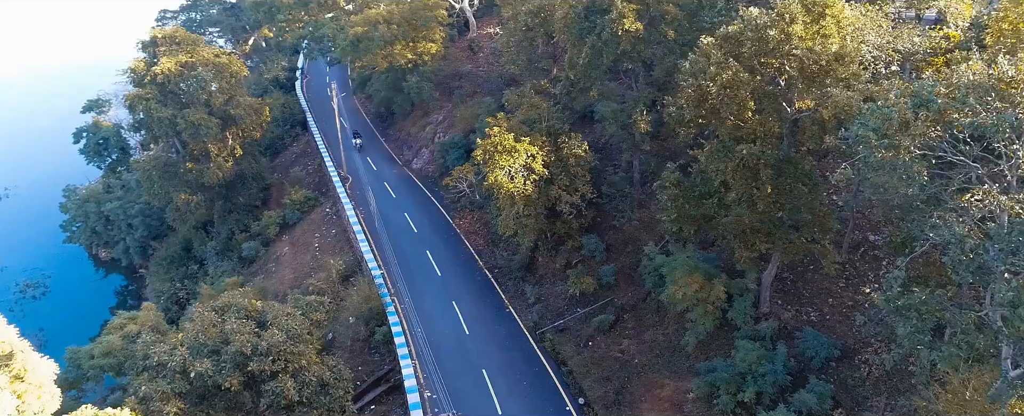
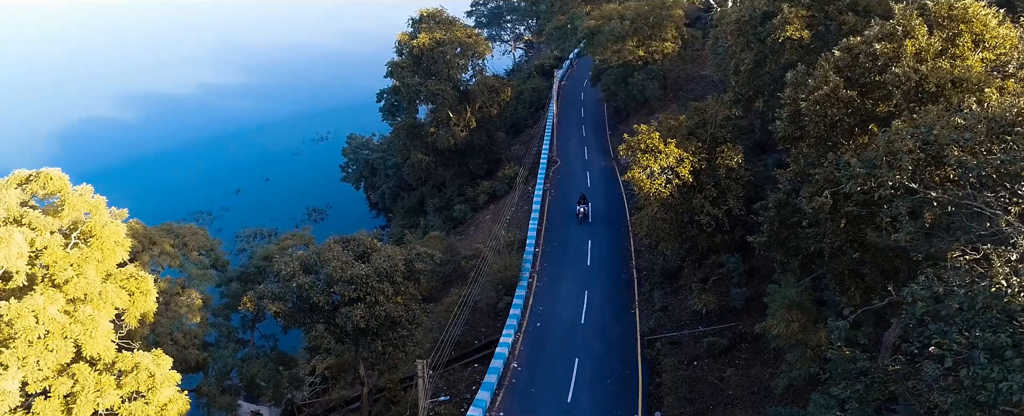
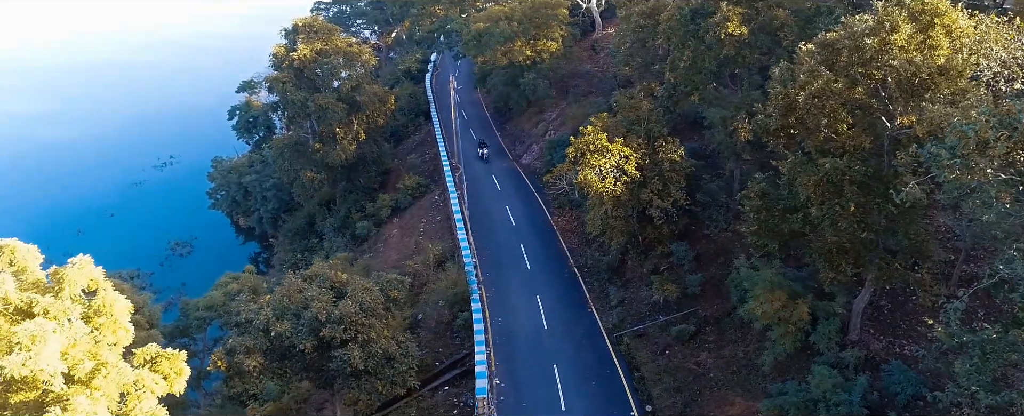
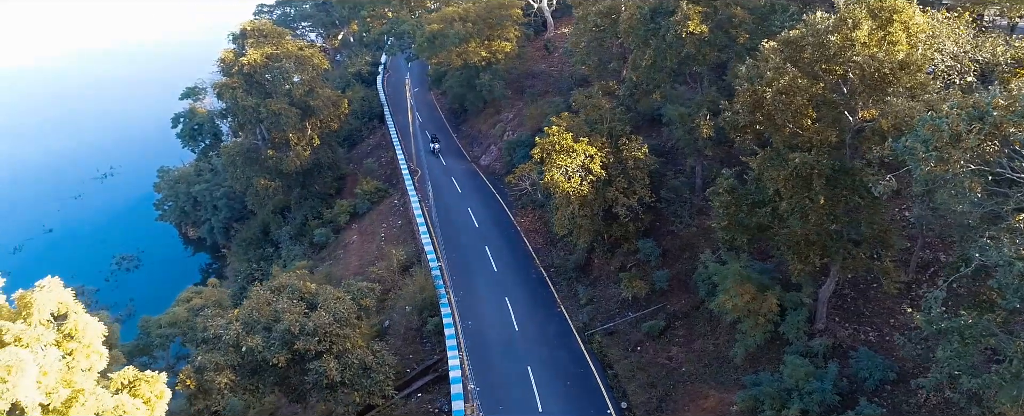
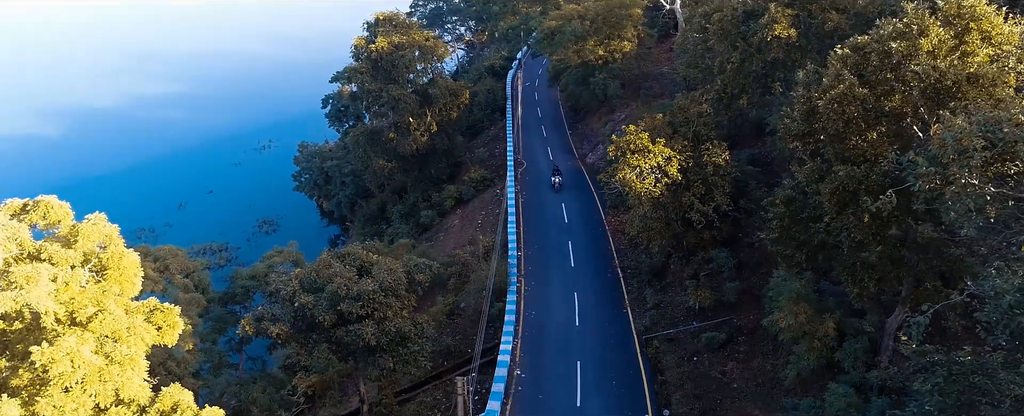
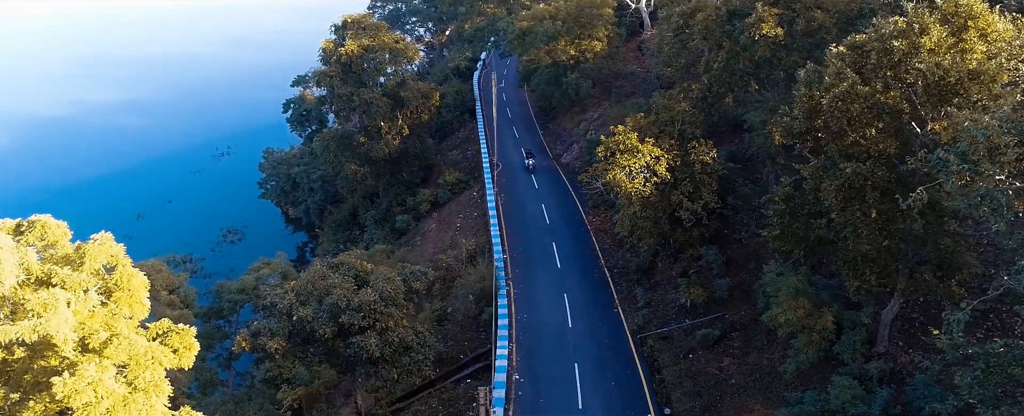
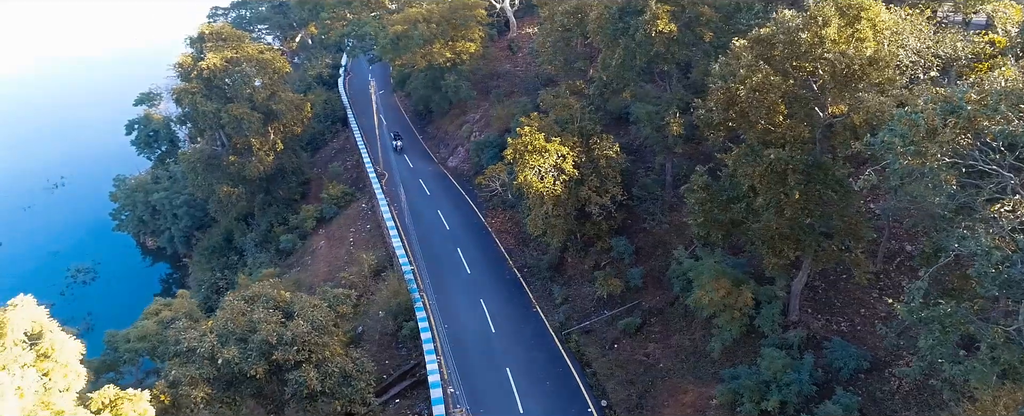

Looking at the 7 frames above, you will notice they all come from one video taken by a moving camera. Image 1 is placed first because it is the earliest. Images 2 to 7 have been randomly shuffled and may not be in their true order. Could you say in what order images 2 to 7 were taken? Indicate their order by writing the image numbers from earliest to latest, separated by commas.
7, 4, 3, 6, 5, 2
